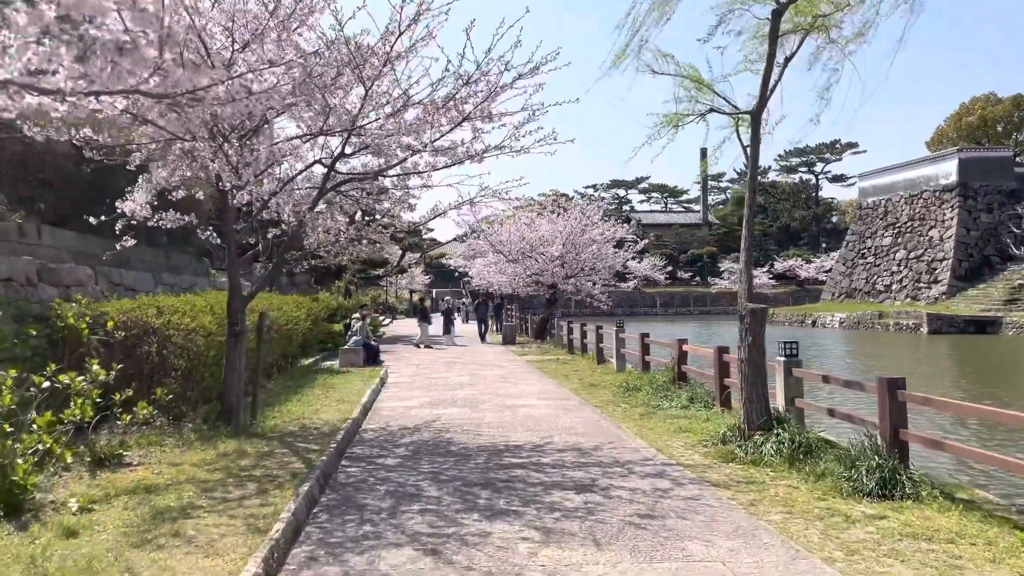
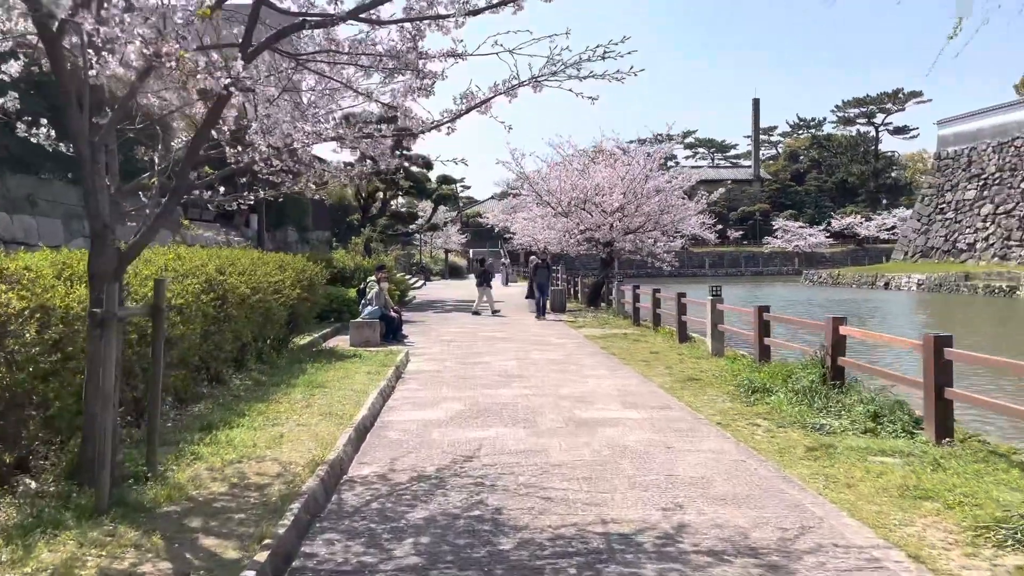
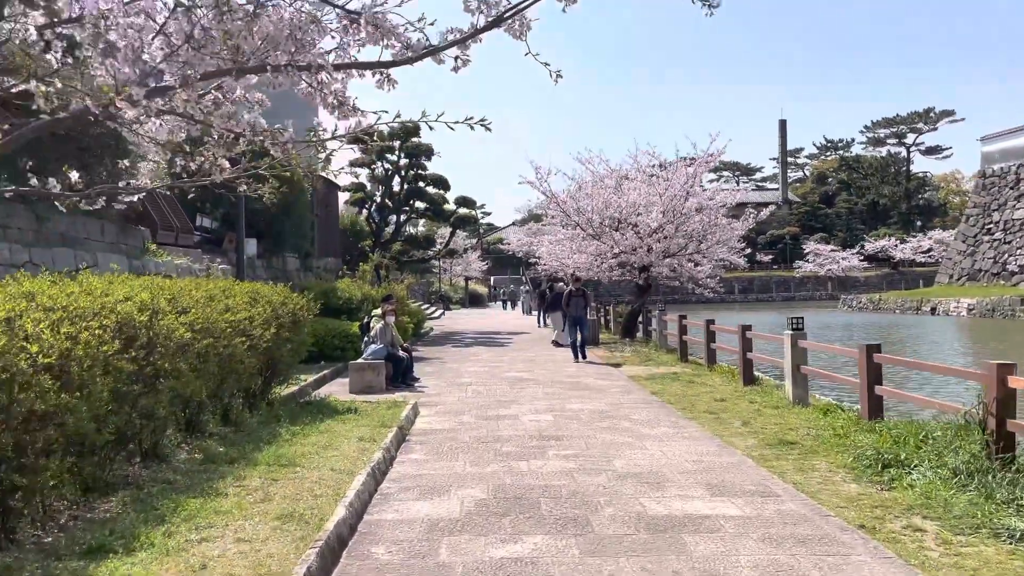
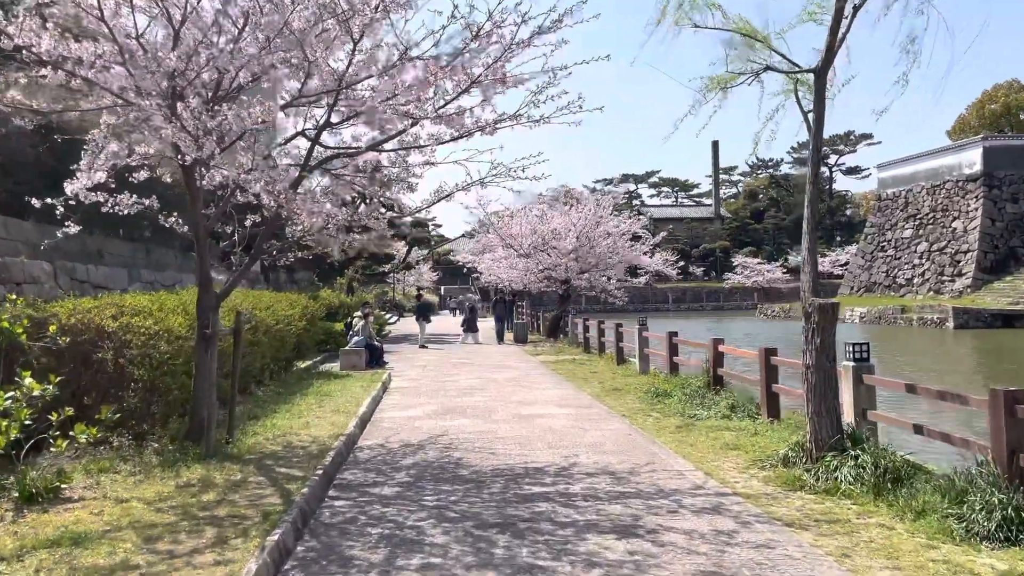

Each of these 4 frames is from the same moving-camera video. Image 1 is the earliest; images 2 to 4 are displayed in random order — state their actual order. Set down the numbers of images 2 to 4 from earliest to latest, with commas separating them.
4, 2, 3
